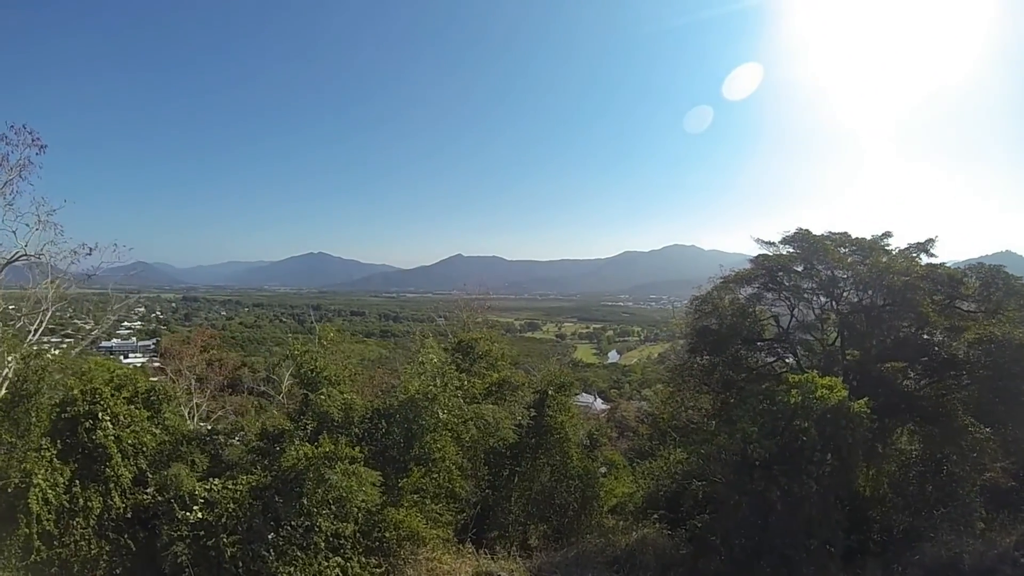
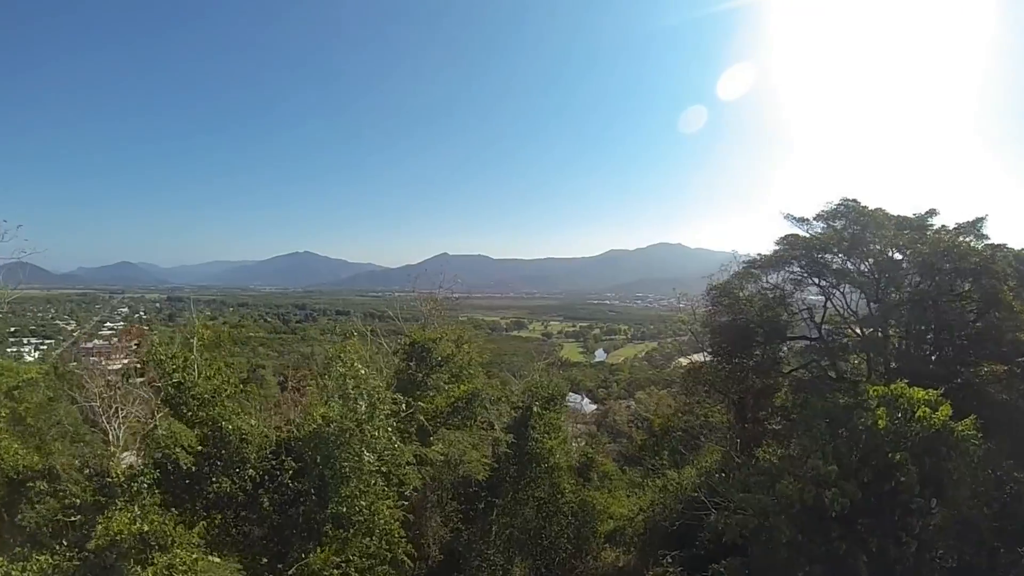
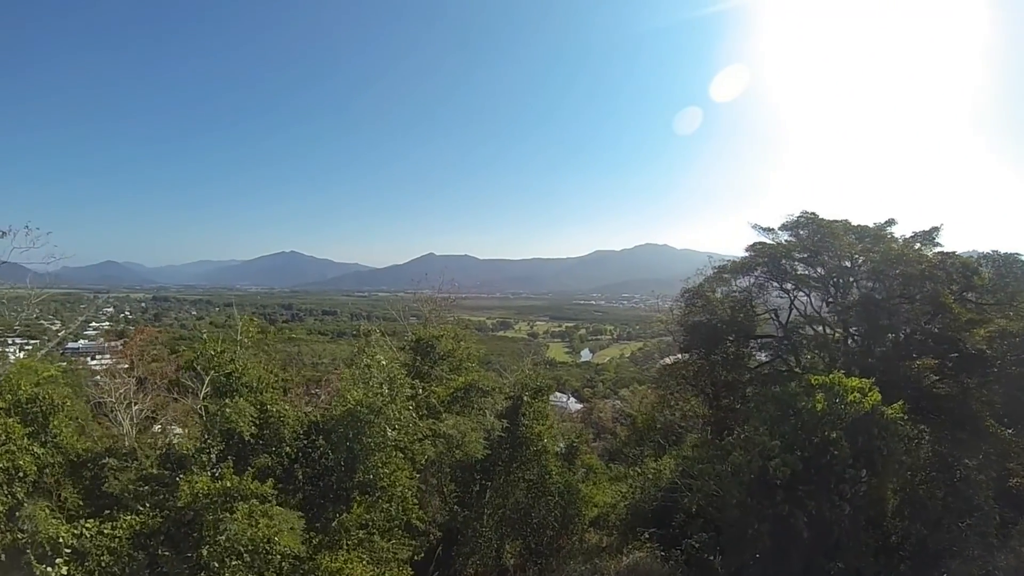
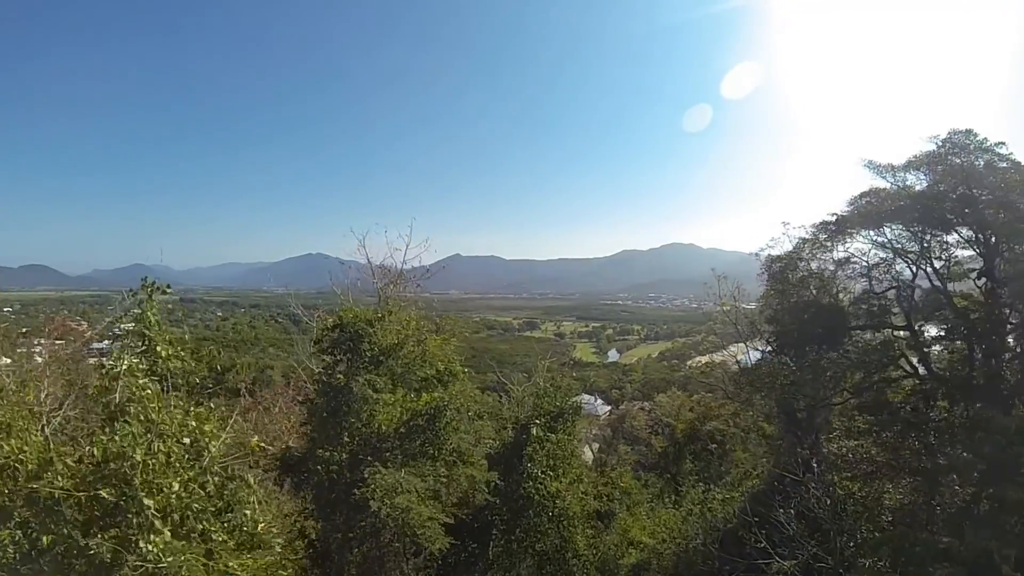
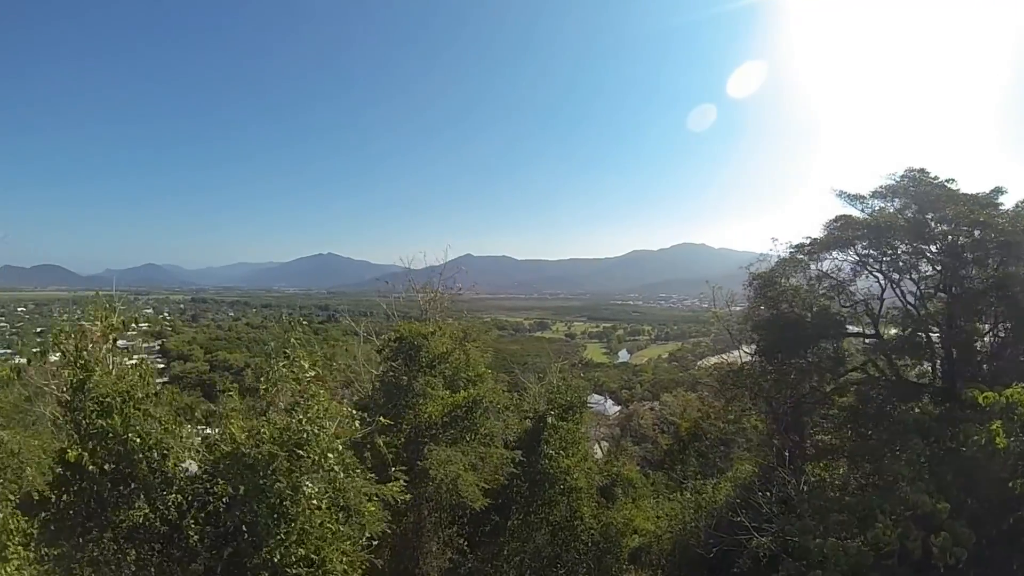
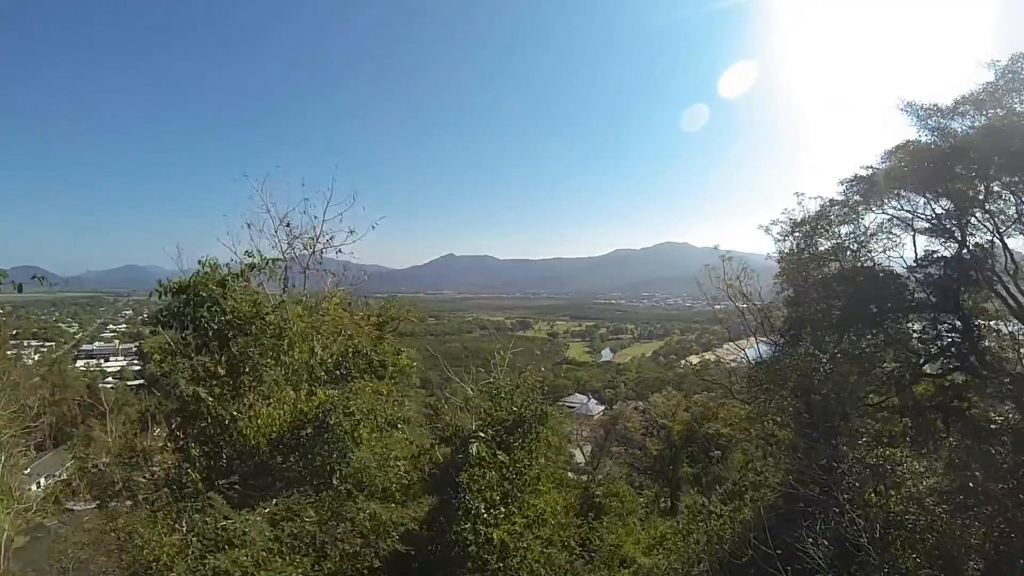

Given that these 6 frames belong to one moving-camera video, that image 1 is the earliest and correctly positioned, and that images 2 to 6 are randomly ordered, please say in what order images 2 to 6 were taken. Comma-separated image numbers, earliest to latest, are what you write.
3, 2, 5, 4, 6
